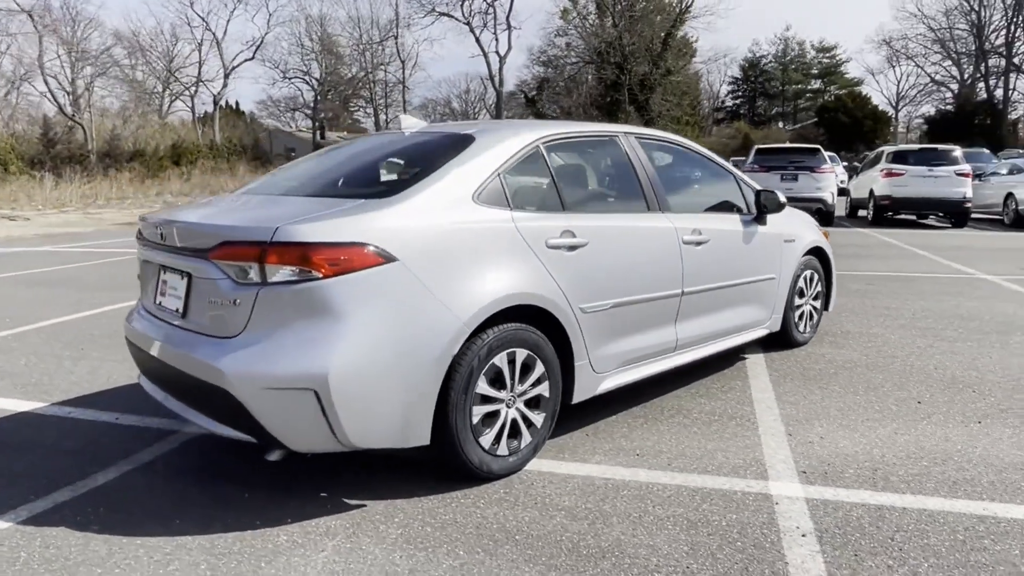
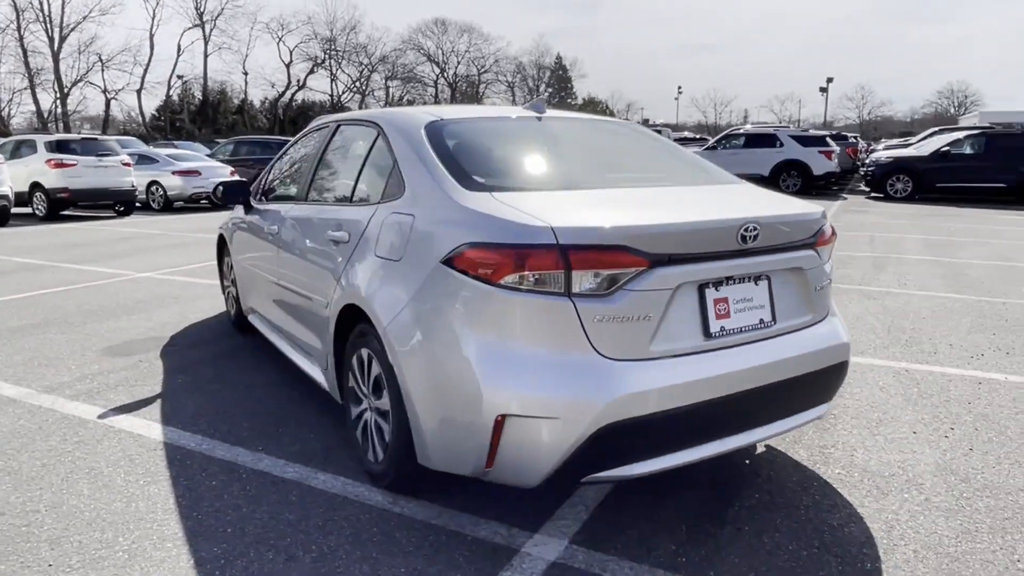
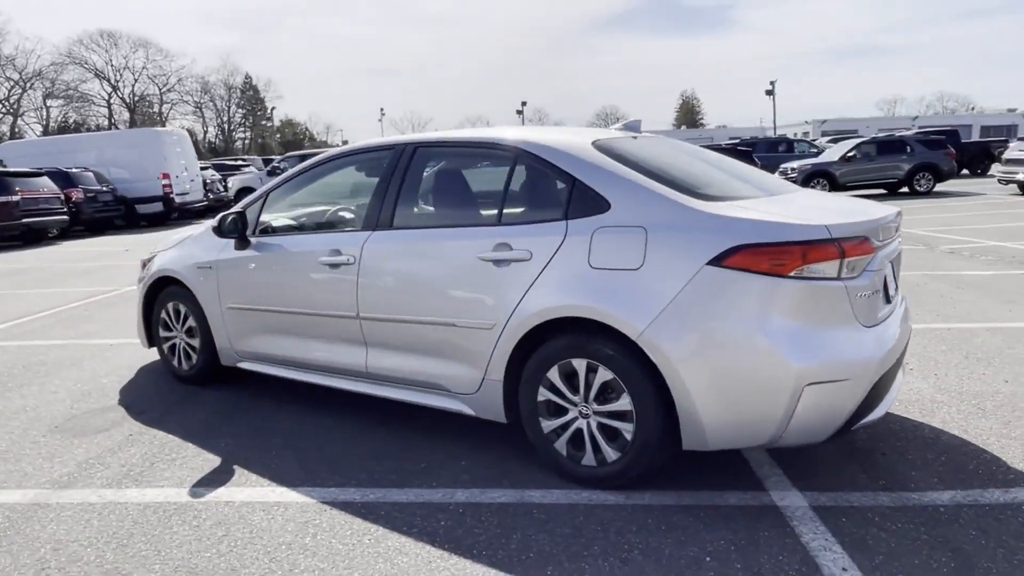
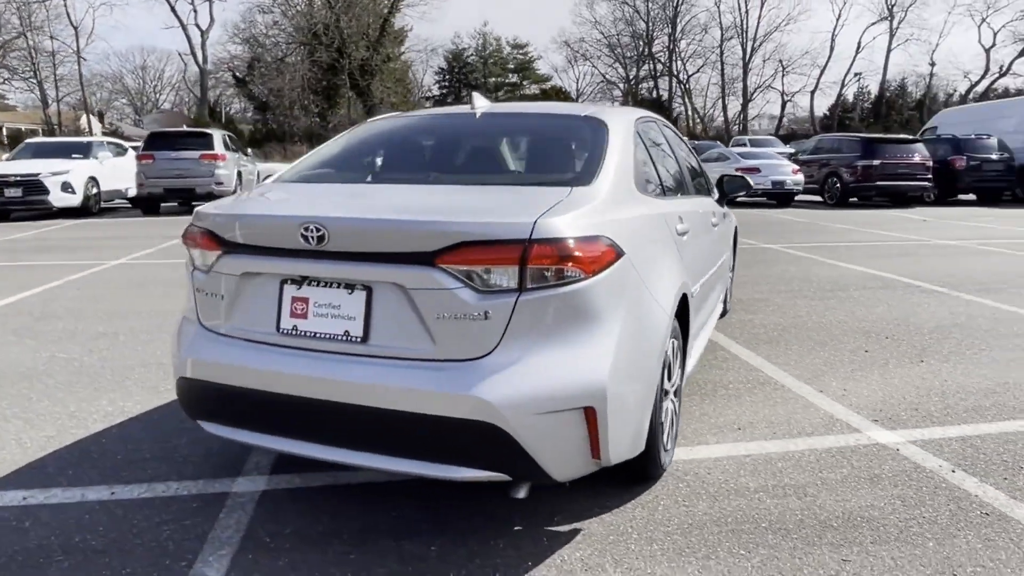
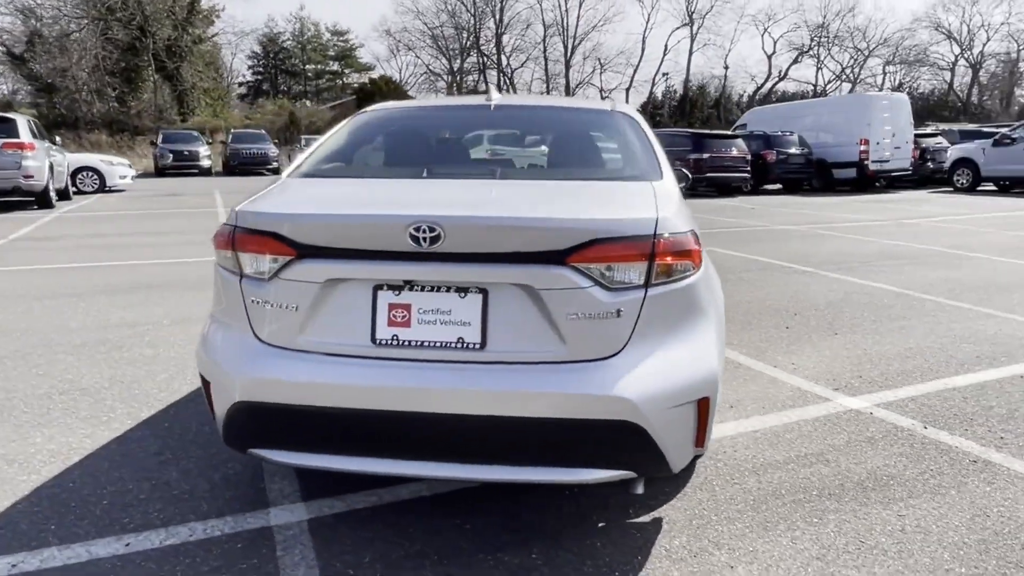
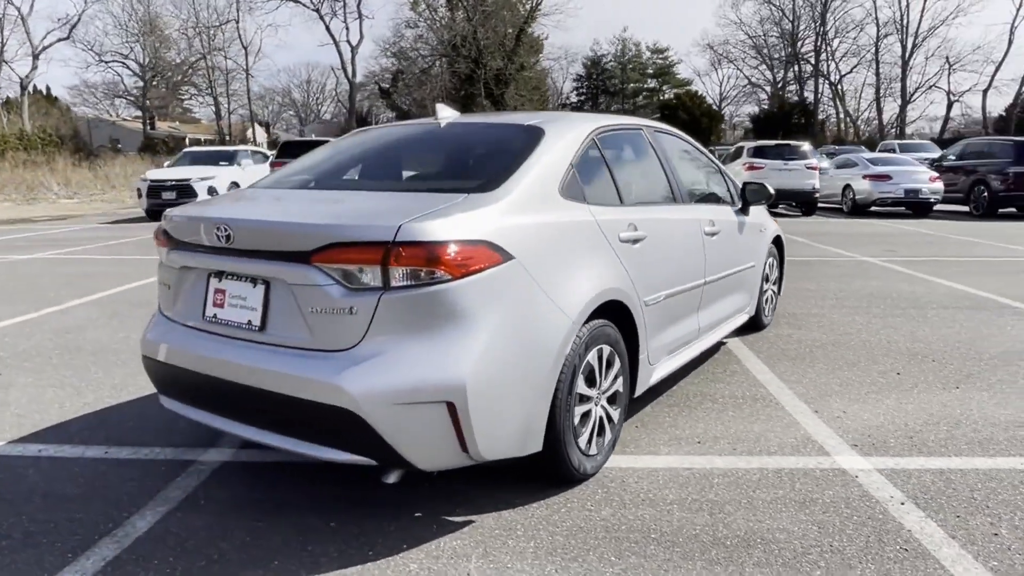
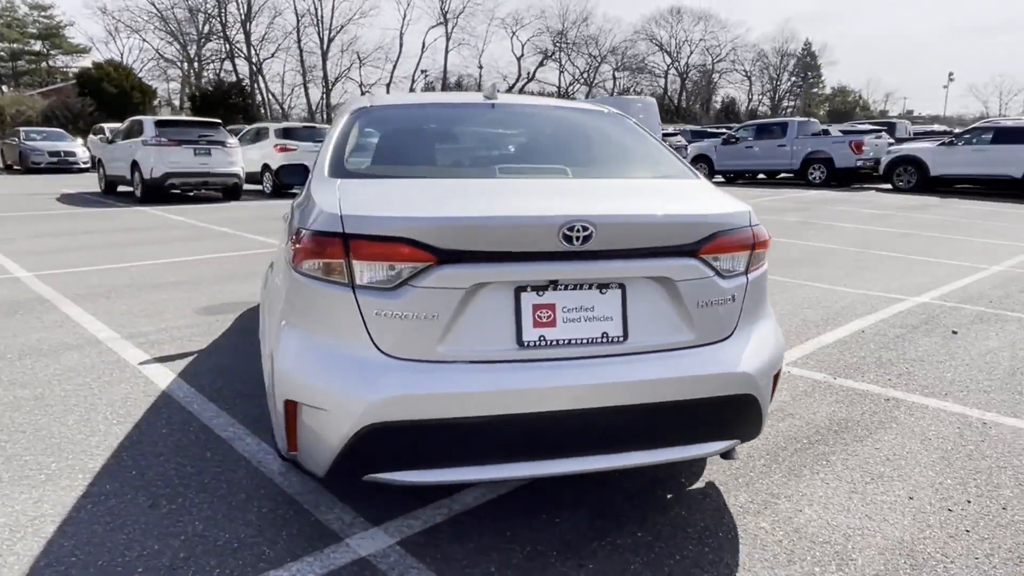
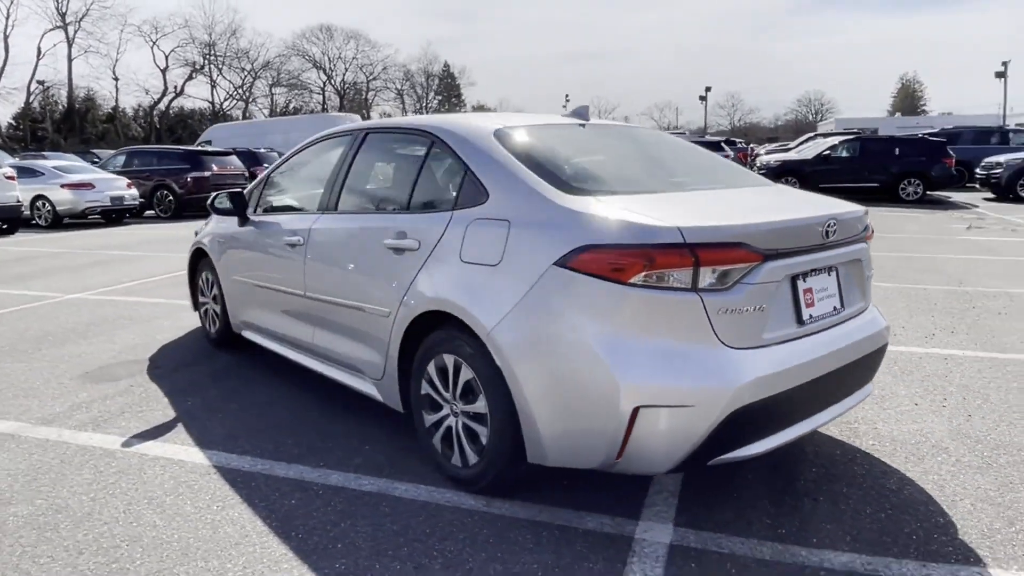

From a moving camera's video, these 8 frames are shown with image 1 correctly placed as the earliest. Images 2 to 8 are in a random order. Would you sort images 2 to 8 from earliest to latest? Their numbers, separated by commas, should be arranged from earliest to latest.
6, 4, 5, 7, 2, 8, 3
